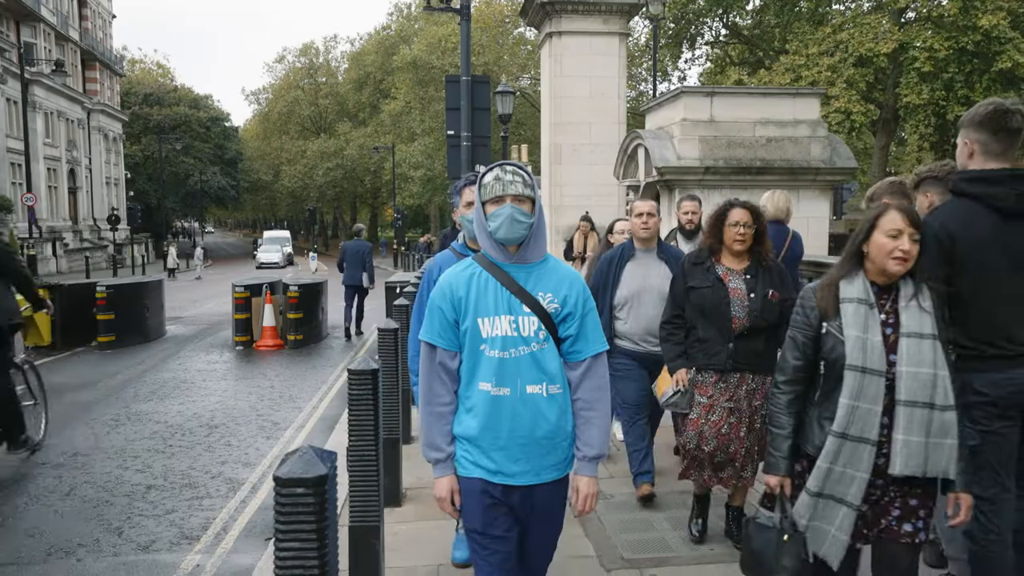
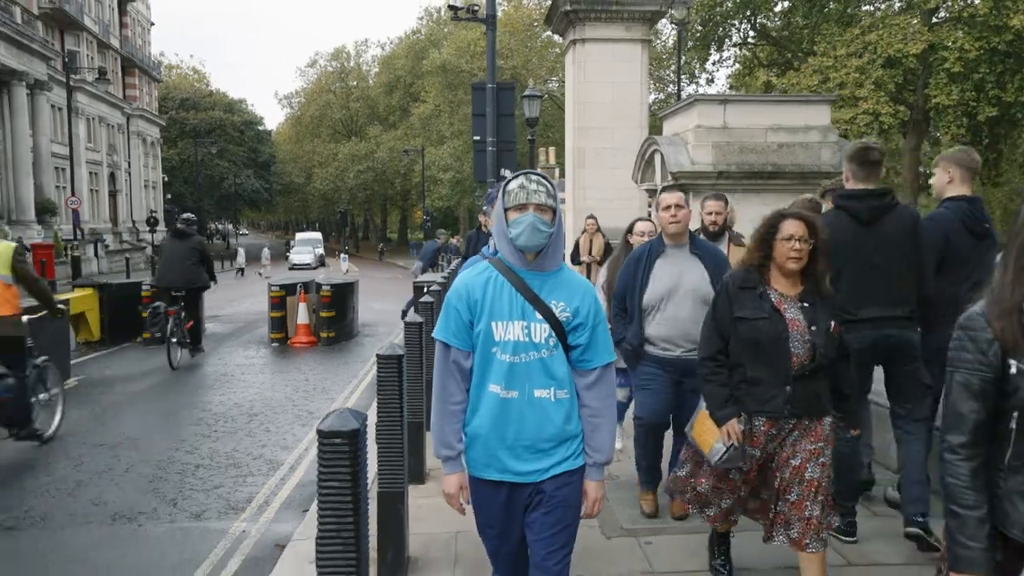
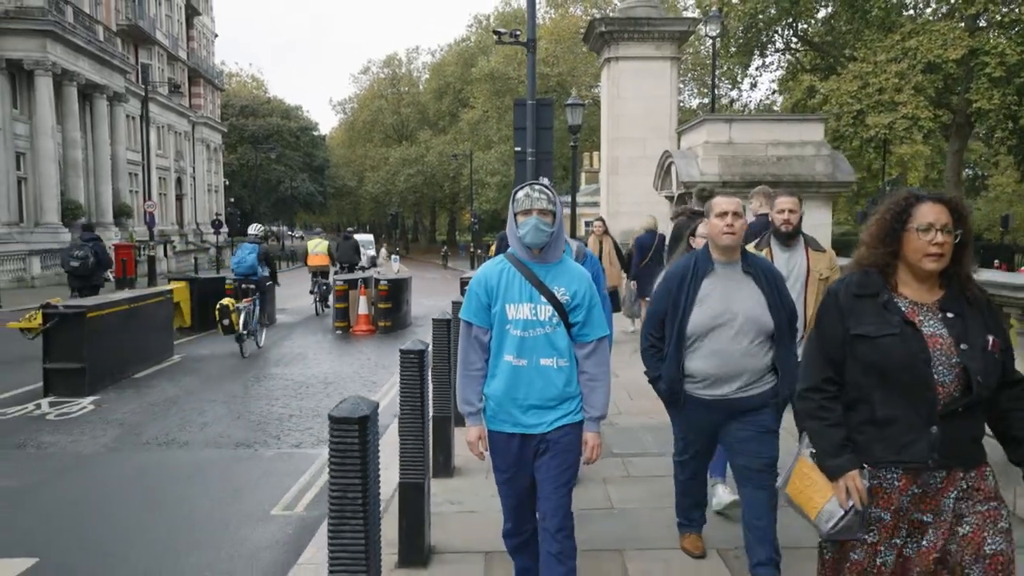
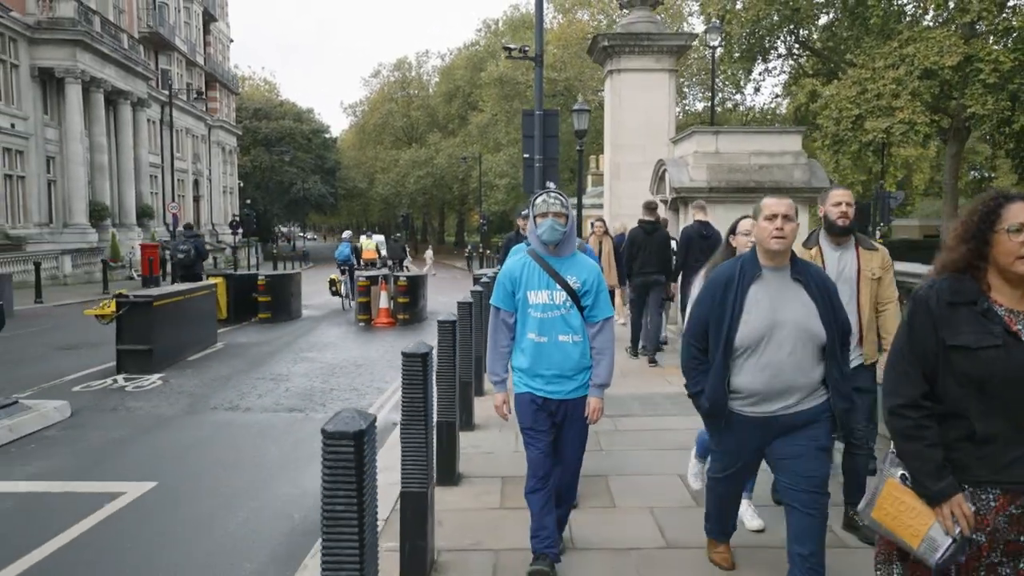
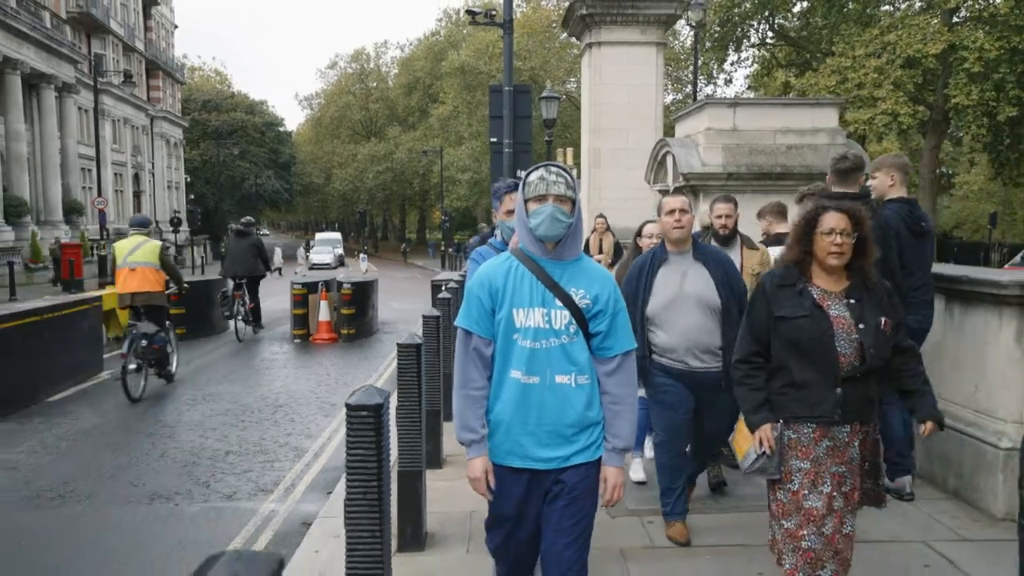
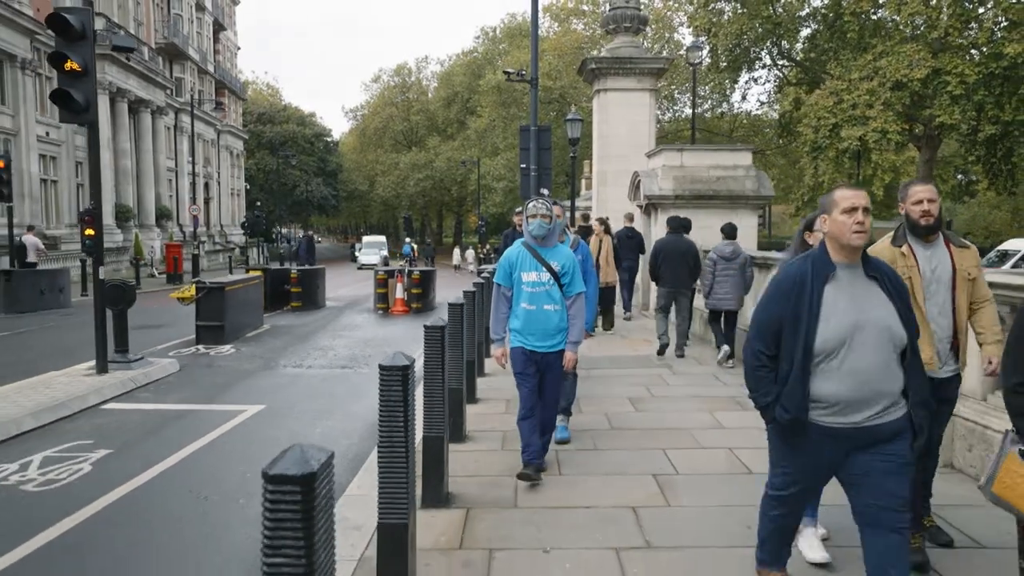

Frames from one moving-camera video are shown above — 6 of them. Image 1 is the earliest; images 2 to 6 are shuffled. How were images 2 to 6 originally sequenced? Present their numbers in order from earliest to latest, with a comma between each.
2, 5, 3, 4, 6
